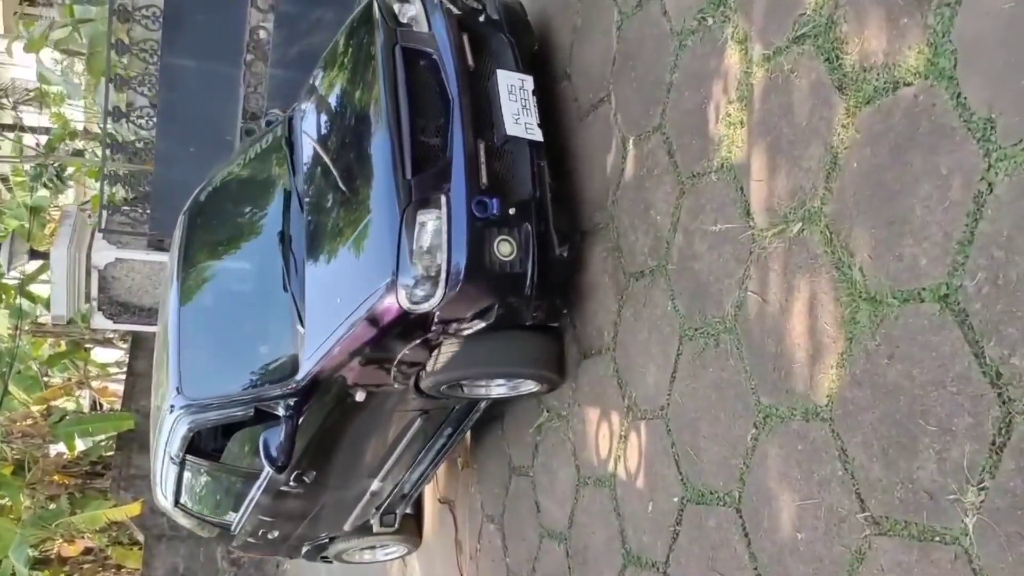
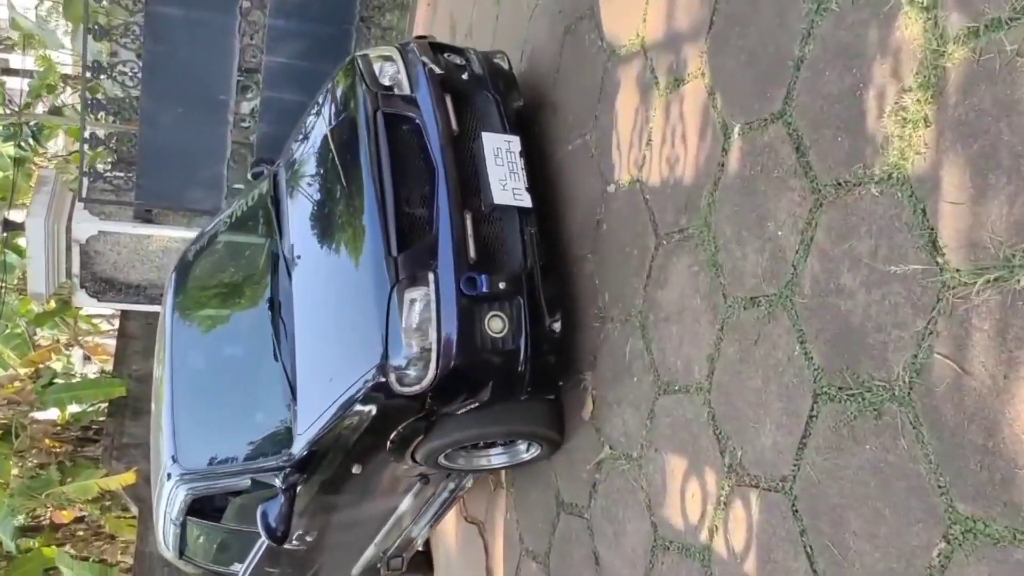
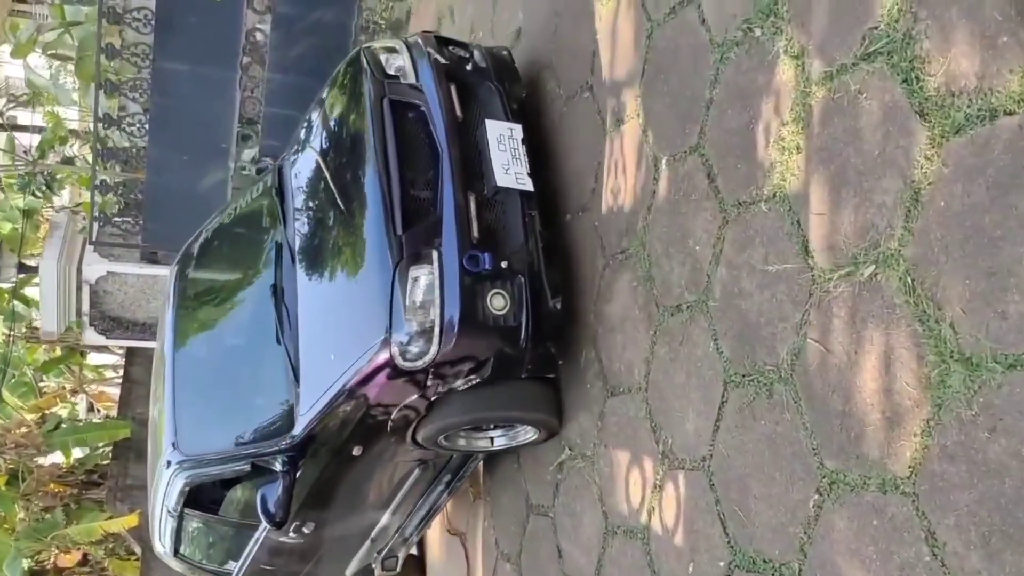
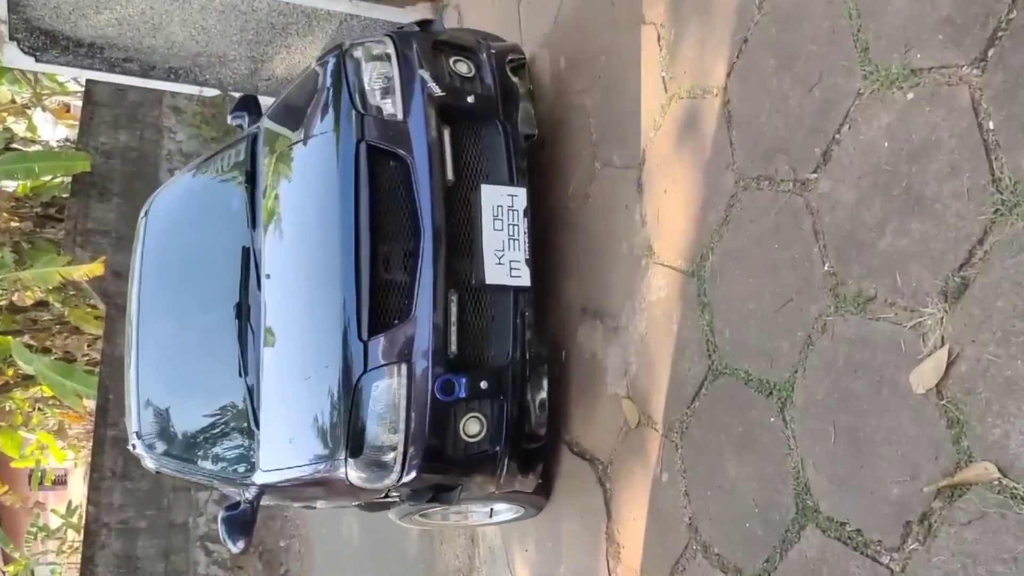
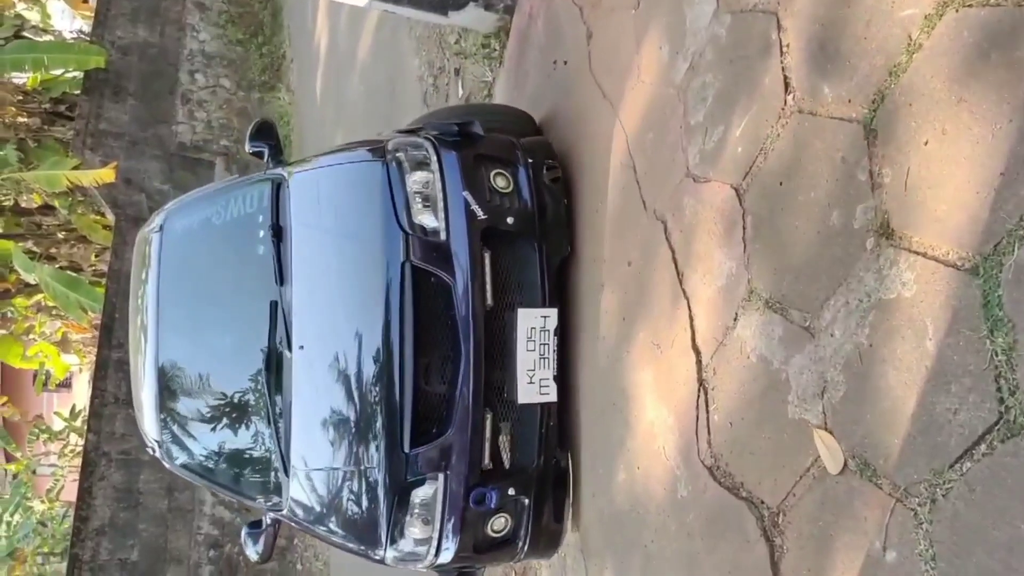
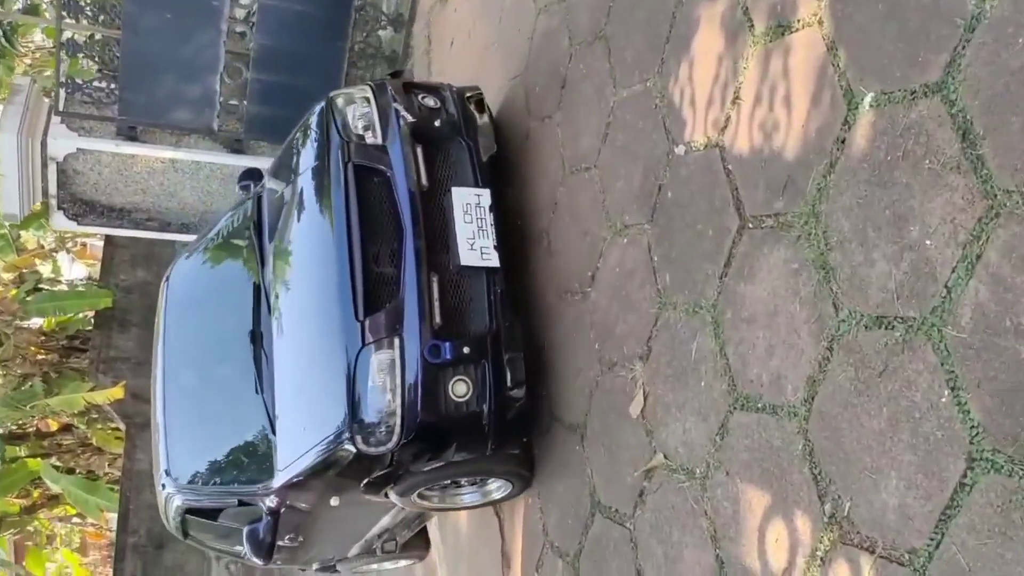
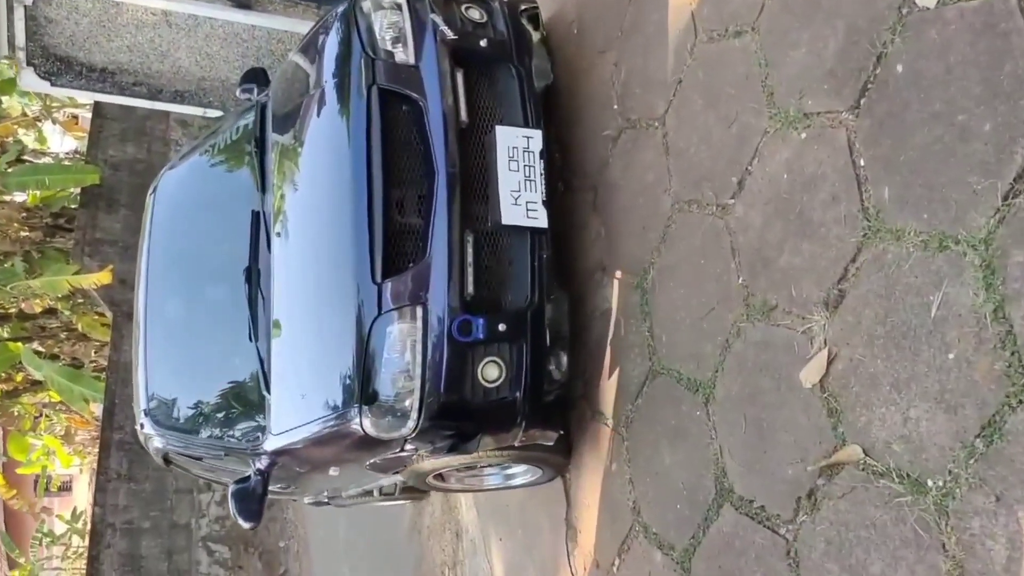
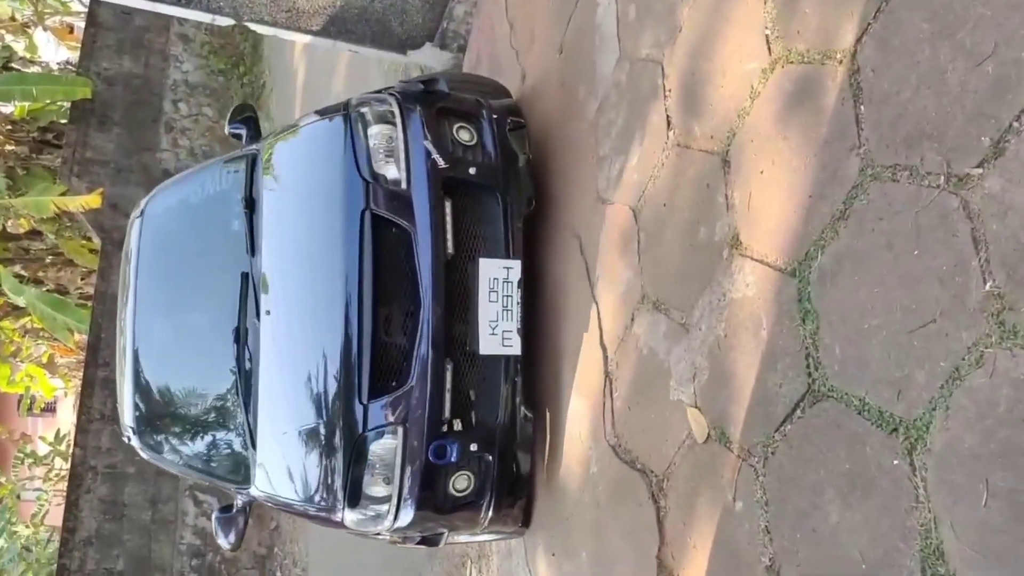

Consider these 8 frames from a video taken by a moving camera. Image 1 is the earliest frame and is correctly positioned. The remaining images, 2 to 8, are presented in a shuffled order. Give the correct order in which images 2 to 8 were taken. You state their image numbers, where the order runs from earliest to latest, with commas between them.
3, 2, 6, 7, 4, 8, 5
